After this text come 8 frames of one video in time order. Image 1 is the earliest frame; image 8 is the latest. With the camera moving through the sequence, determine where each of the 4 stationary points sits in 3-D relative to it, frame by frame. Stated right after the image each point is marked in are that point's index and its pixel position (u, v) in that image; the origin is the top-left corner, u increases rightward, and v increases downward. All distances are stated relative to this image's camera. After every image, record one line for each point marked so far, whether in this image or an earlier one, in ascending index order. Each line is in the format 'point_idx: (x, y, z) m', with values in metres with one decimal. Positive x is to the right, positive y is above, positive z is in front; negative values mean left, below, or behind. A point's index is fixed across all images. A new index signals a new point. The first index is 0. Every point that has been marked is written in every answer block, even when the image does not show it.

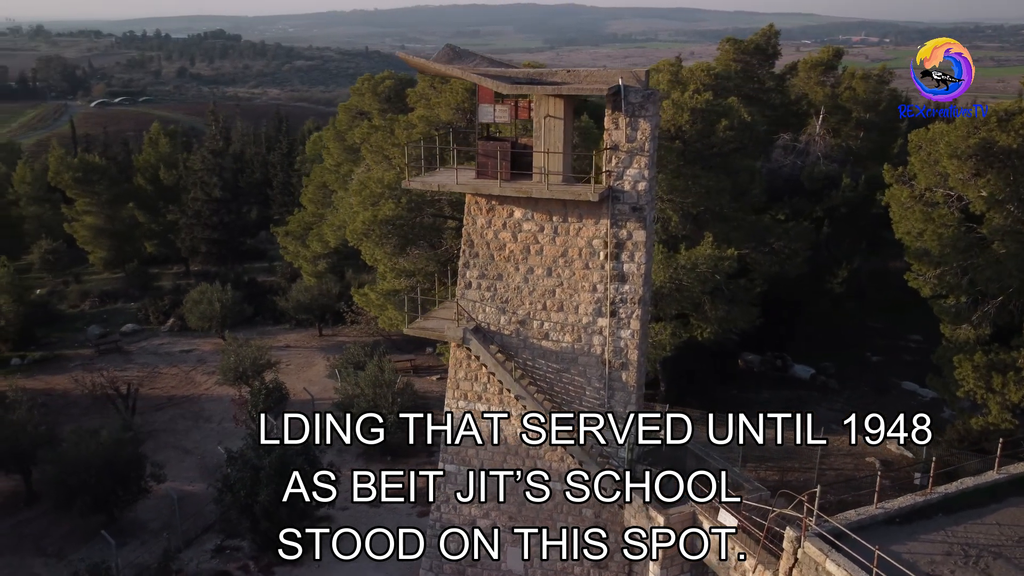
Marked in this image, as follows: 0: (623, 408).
0: (+1.6, -1.7, +11.0) m
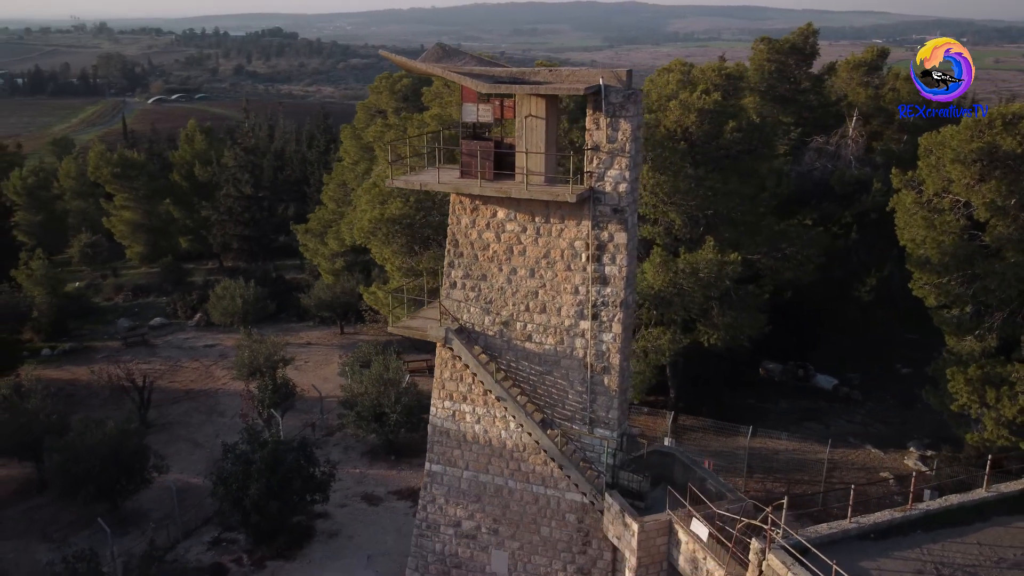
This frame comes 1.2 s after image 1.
0: (+1.3, -1.7, +10.8) m
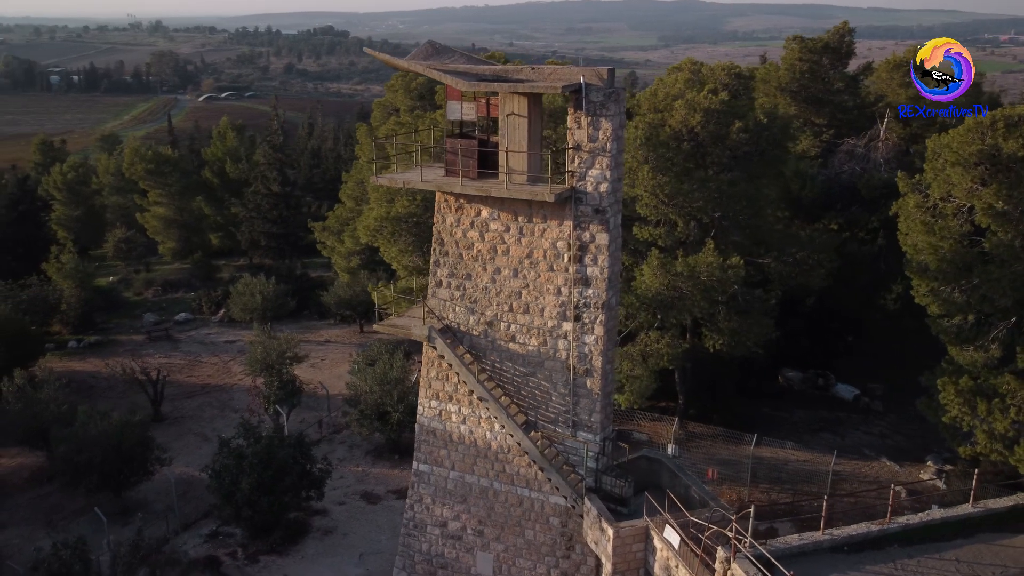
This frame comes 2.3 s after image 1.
0: (+1.1, -1.8, +10.6) m
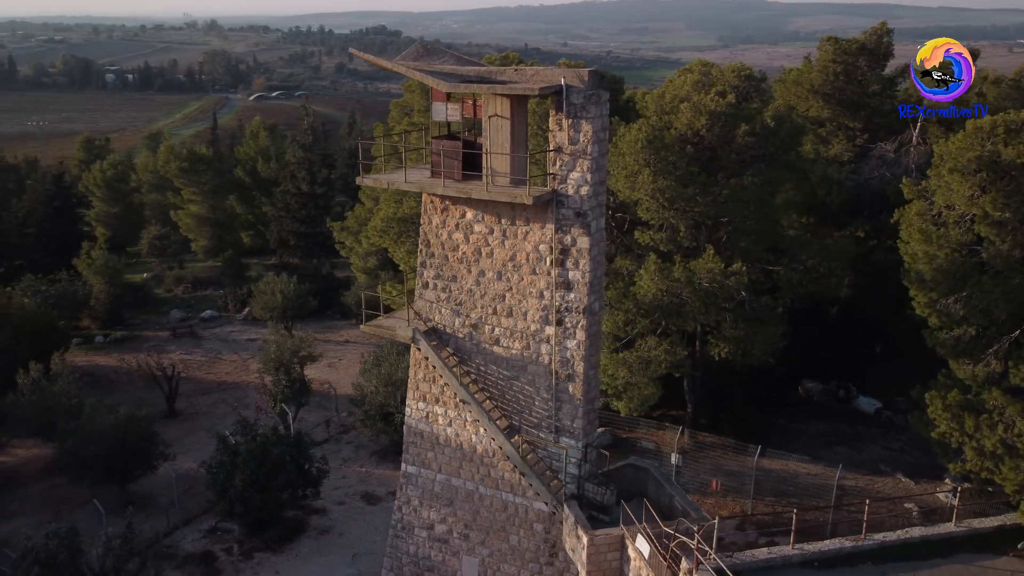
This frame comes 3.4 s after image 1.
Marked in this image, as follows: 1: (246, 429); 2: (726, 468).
0: (+0.8, -1.8, +10.5) m
1: (-5.2, -2.8, +15.2) m
2: (+5.1, -4.3, +18.5) m
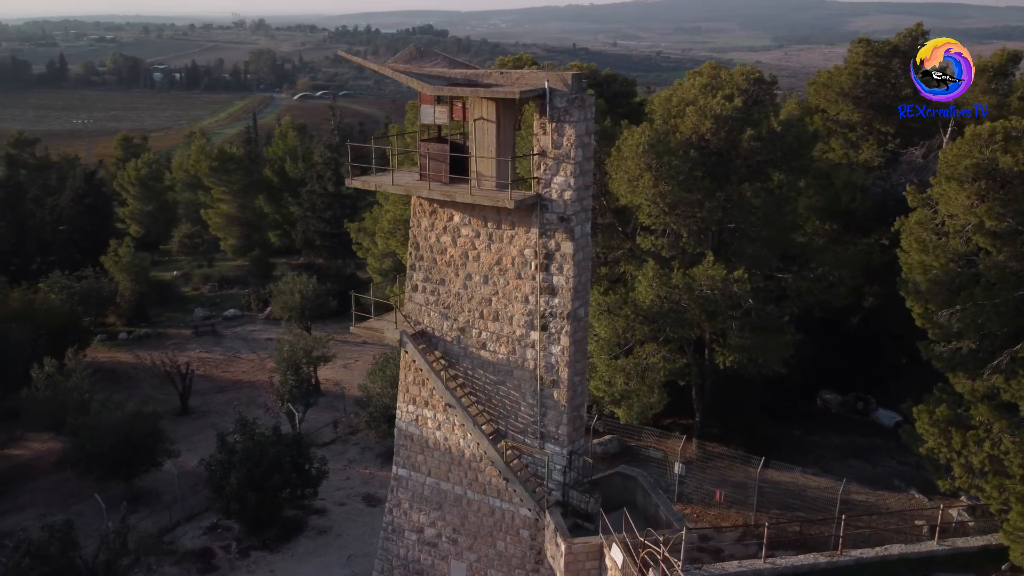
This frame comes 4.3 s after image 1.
0: (+0.6, -1.9, +10.4) m
1: (-5.3, -2.8, +15.3) m
2: (+5.1, -4.5, +18.2) m
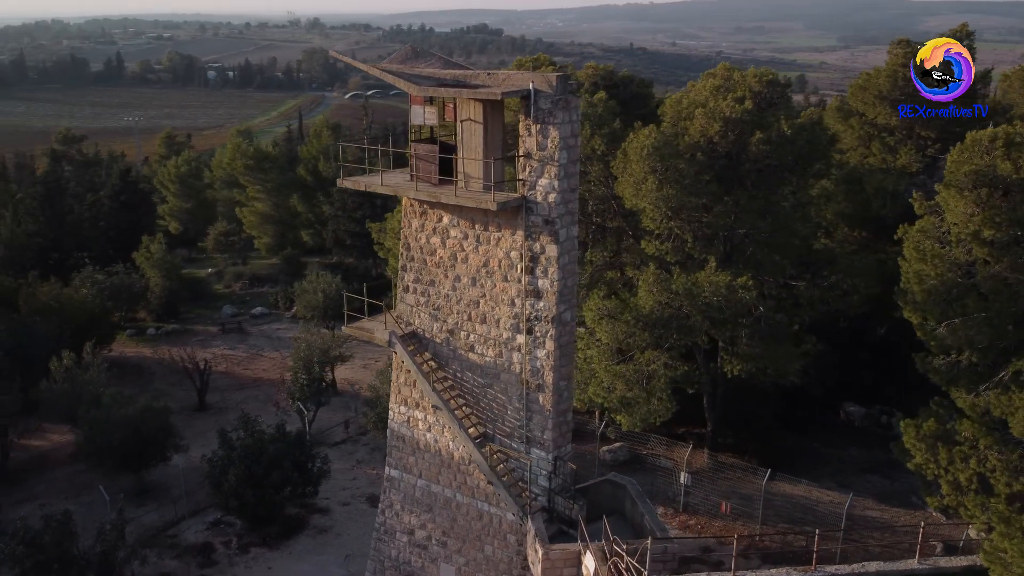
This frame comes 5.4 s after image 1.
0: (+0.4, -1.9, +10.3) m
1: (-5.3, -2.8, +15.5) m
2: (+5.2, -4.7, +17.9) m
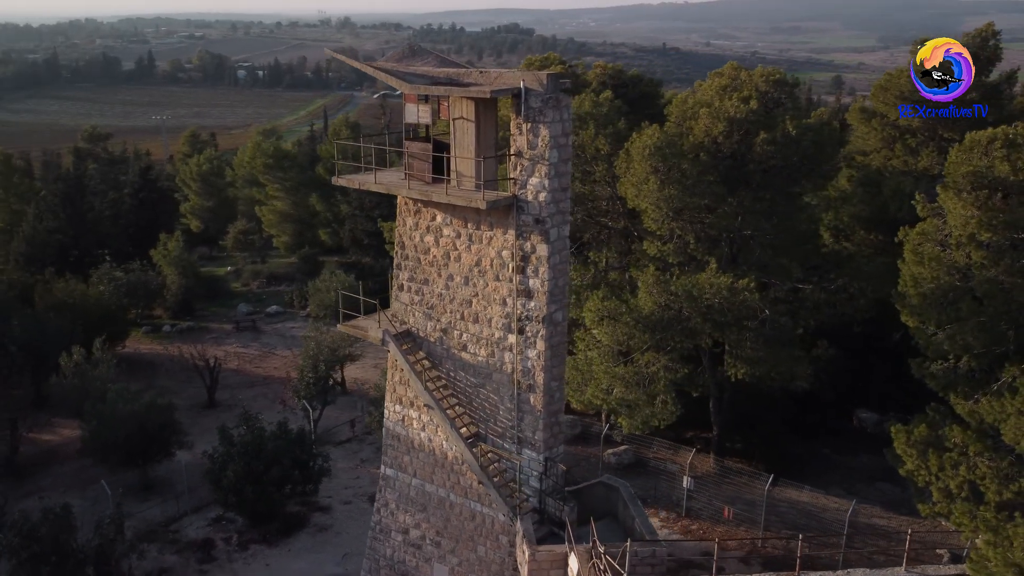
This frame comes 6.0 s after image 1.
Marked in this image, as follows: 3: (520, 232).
0: (+0.3, -1.9, +10.2) m
1: (-5.3, -2.7, +15.5) m
2: (+5.3, -4.7, +17.7) m
3: (+0.1, +0.7, +9.6) m
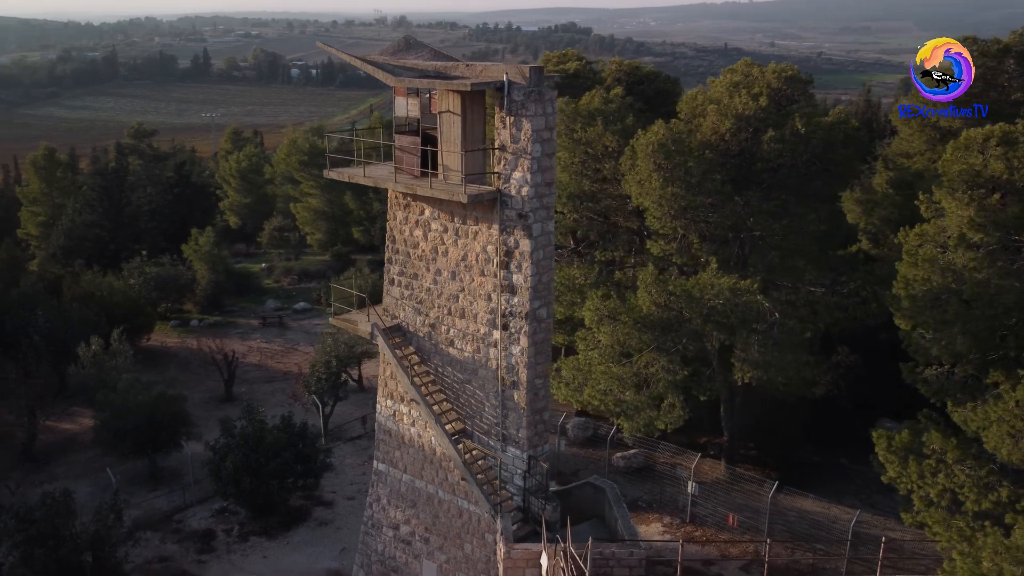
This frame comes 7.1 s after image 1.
0: (0.0, -1.9, +10.1) m
1: (-5.2, -2.6, +15.7) m
2: (+5.3, -4.8, +17.3) m
3: (-0.1, +0.8, +9.5) m
